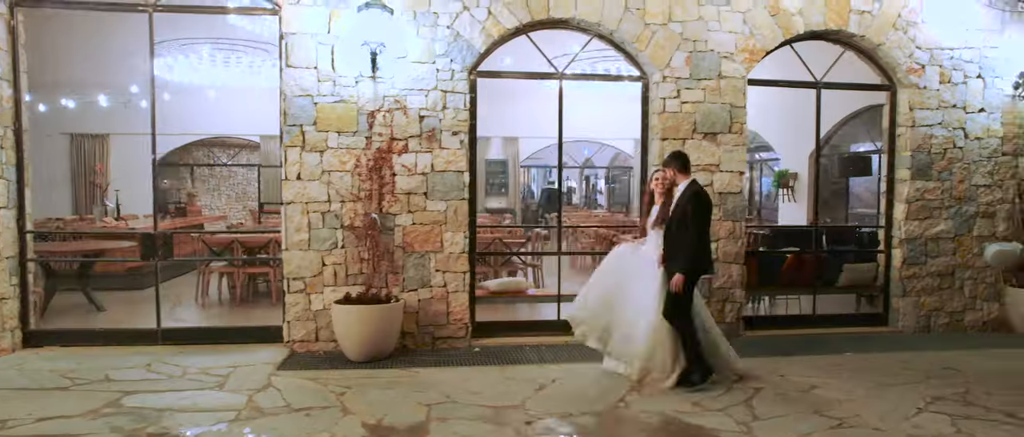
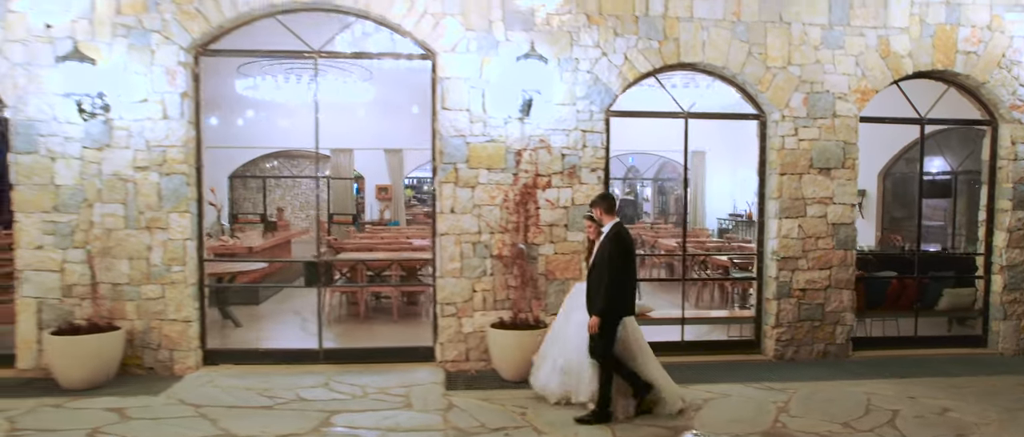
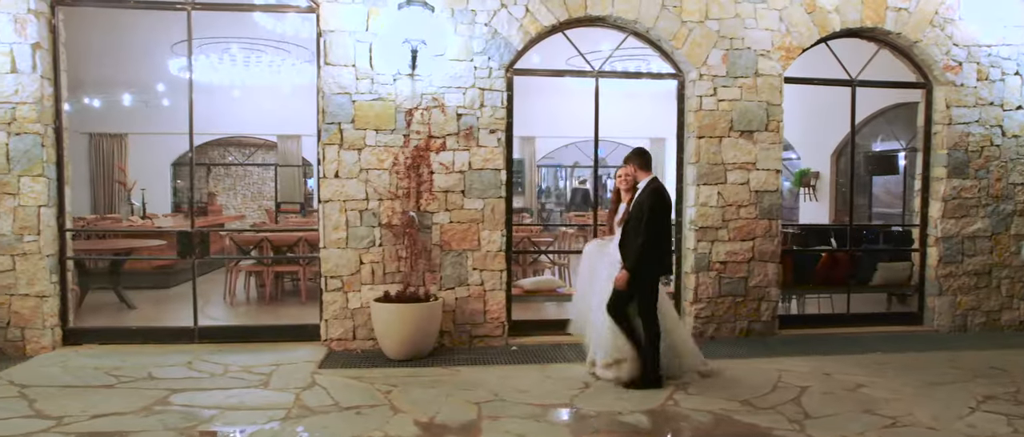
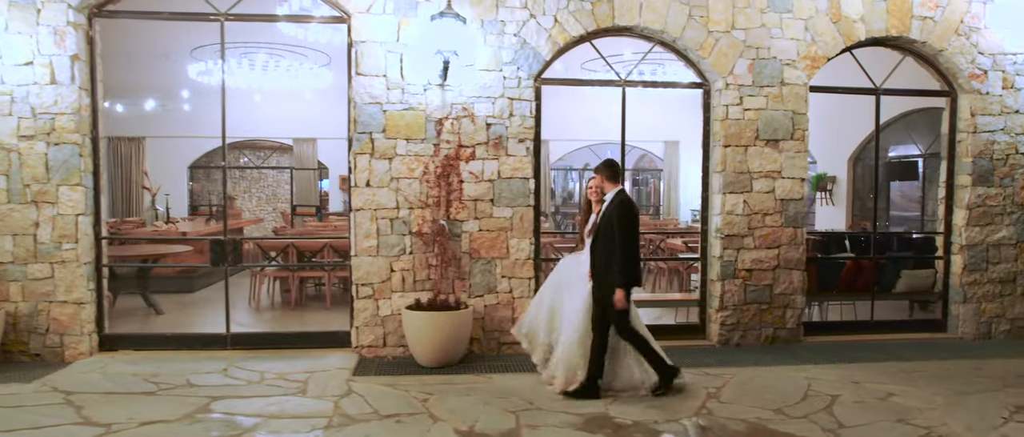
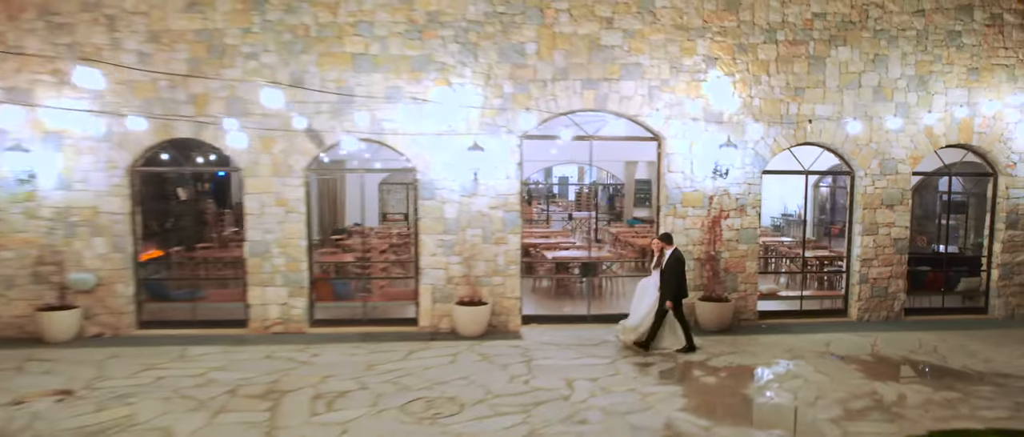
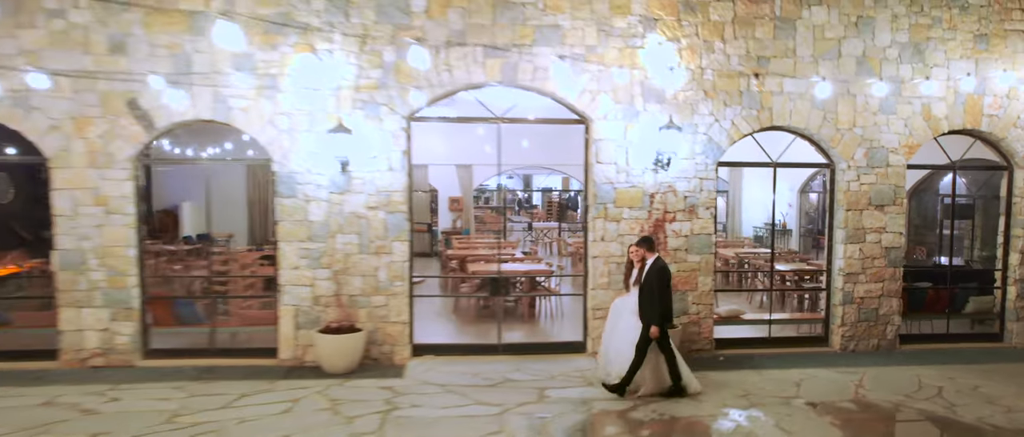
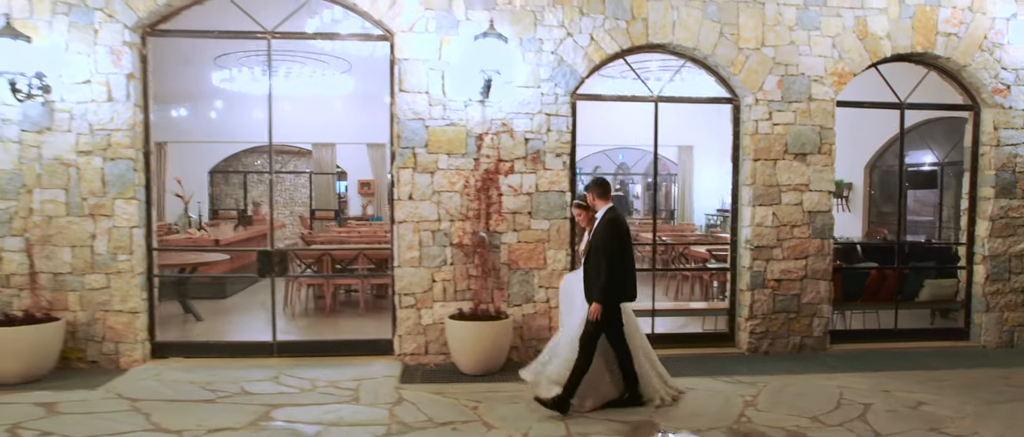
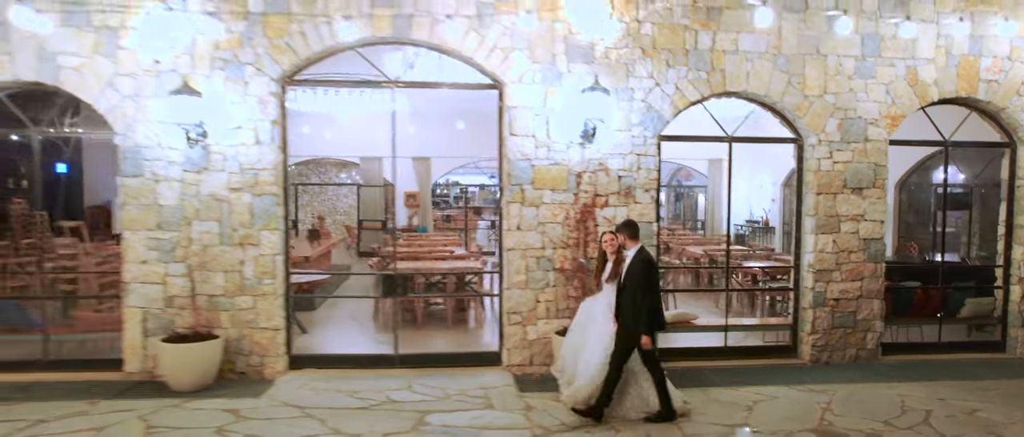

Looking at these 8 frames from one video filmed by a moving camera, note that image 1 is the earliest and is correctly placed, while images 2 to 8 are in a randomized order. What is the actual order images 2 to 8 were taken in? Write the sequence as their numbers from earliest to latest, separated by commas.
3, 4, 7, 2, 8, 6, 5
